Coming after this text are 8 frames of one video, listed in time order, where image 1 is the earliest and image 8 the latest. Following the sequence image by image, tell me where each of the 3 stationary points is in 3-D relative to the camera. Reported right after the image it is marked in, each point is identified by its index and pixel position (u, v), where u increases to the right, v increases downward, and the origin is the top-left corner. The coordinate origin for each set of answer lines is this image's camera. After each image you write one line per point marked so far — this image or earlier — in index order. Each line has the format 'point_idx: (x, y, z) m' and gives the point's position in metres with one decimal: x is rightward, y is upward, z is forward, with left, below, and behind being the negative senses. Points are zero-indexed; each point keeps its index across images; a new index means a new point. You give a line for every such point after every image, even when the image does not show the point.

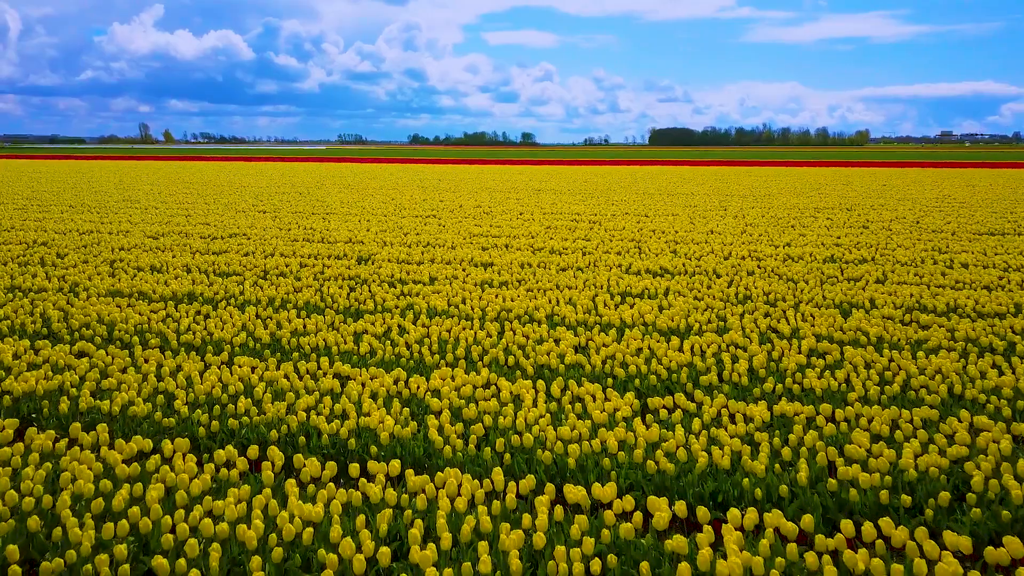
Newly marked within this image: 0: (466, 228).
0: (-0.7, +0.9, +10.2) m
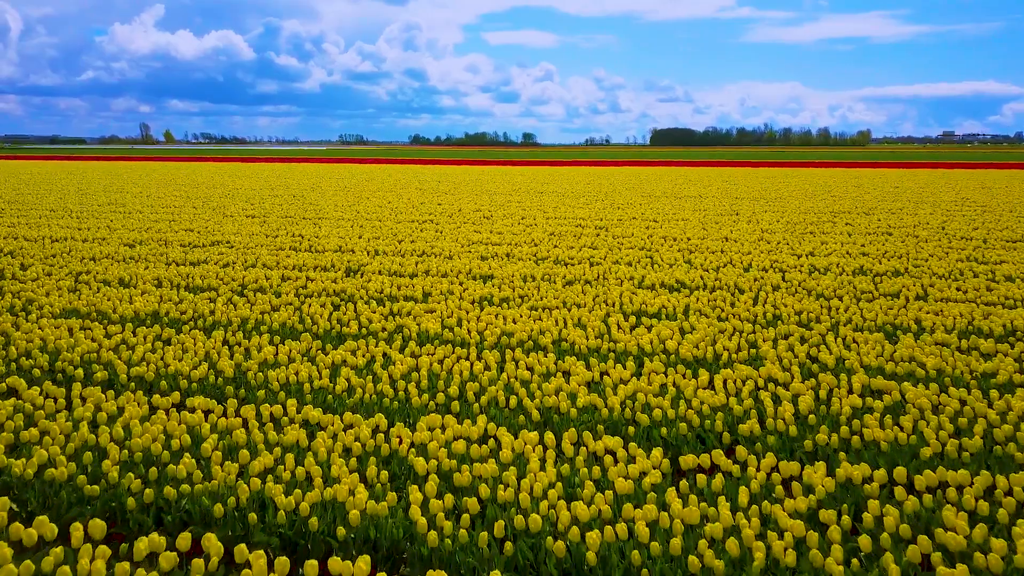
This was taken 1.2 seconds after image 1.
0: (-0.7, +0.8, +9.6) m
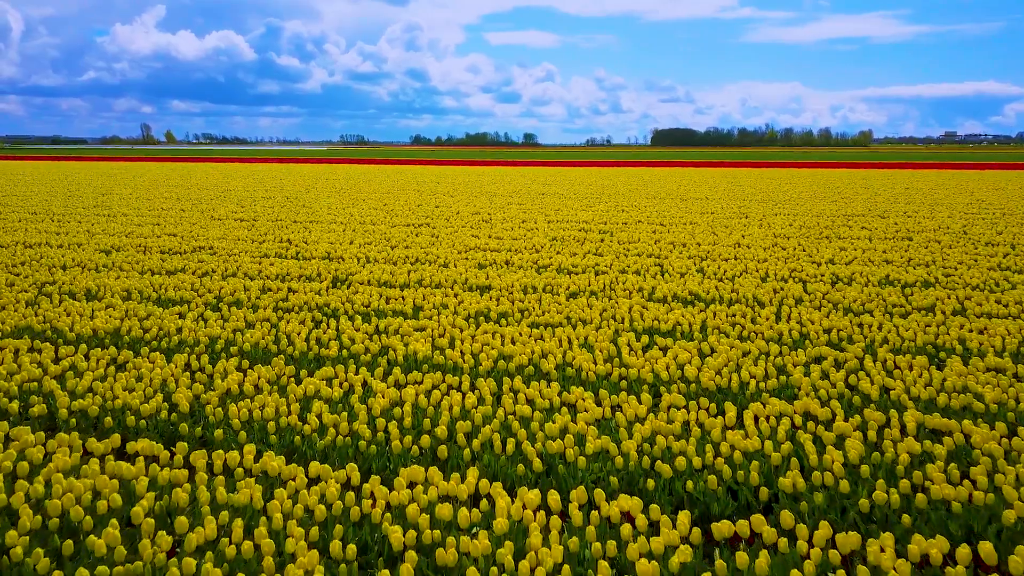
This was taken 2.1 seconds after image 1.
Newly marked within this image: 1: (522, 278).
0: (-0.7, +0.7, +9.1) m
1: (+0.1, +0.1, +6.5) m
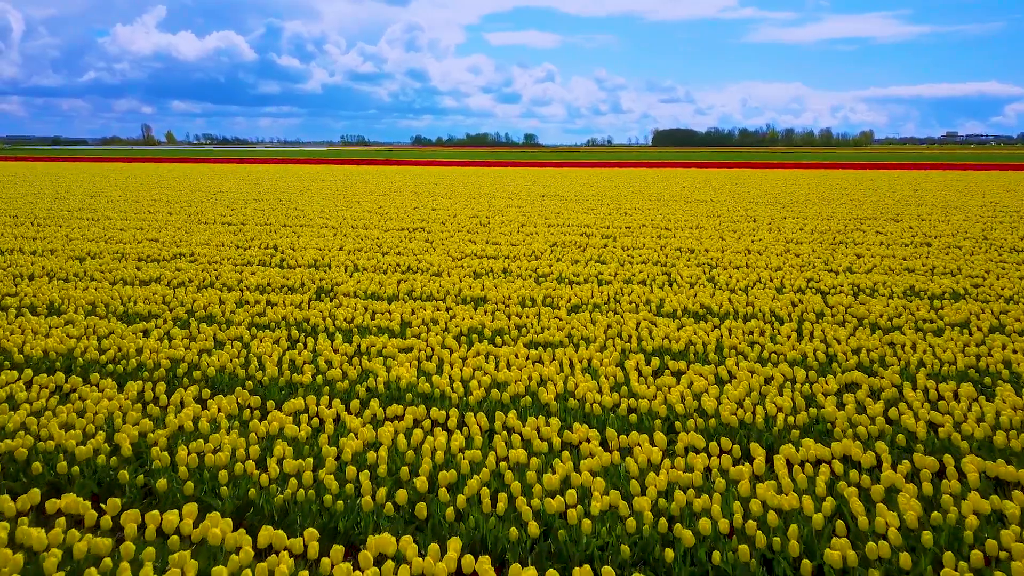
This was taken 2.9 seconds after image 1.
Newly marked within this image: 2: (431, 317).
0: (-0.7, +0.5, +8.6) m
1: (+0.1, 0.0, +6.1) m
2: (-0.6, -0.2, +5.1) m
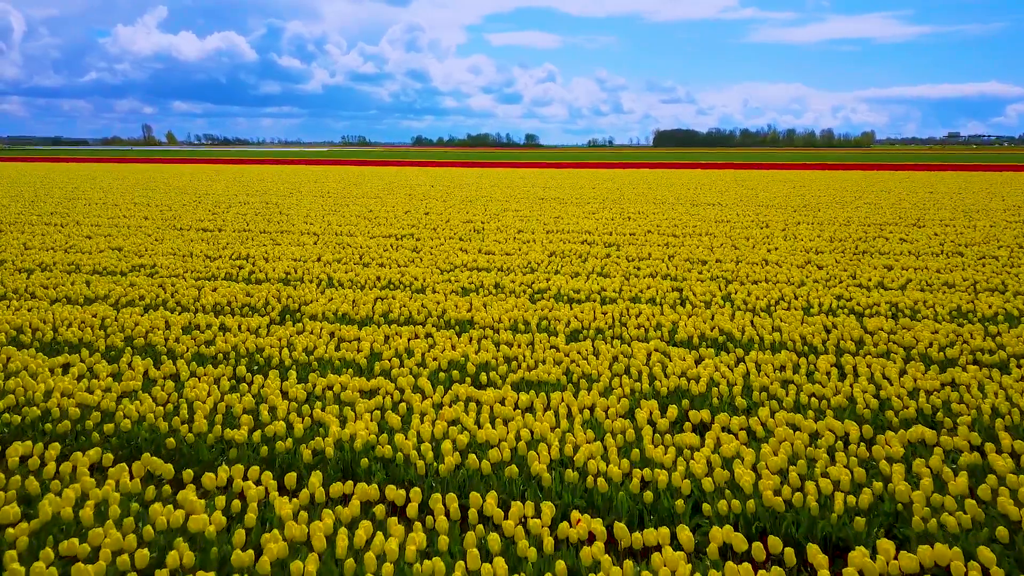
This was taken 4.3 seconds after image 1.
0: (-0.8, +0.4, +7.9) m
1: (0.0, -0.2, +5.4) m
2: (-0.7, -0.4, +4.4) m
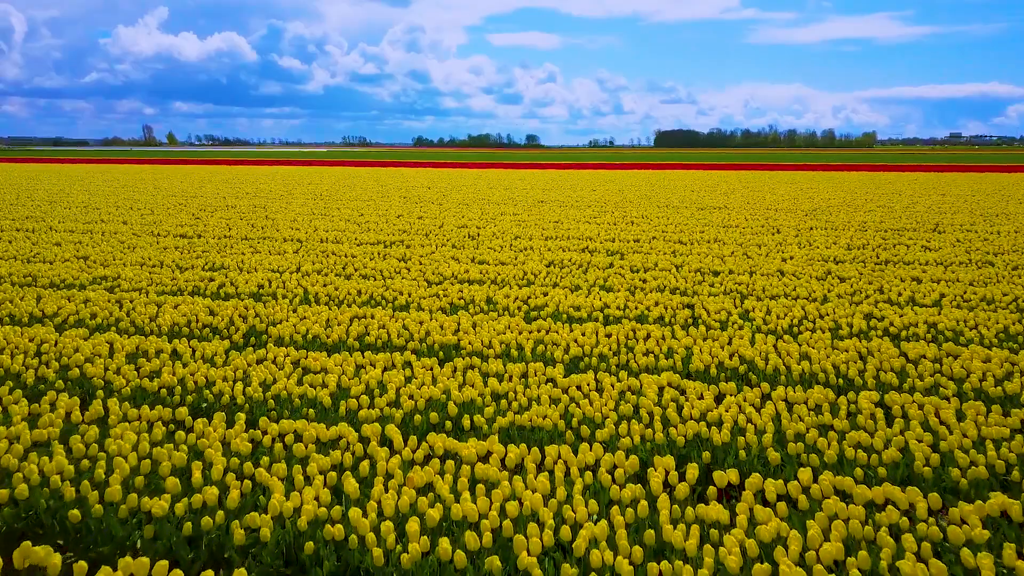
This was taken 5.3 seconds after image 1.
0: (-0.8, +0.2, +7.3) m
1: (-0.1, -0.3, +4.8) m
2: (-0.8, -0.5, +3.8) m
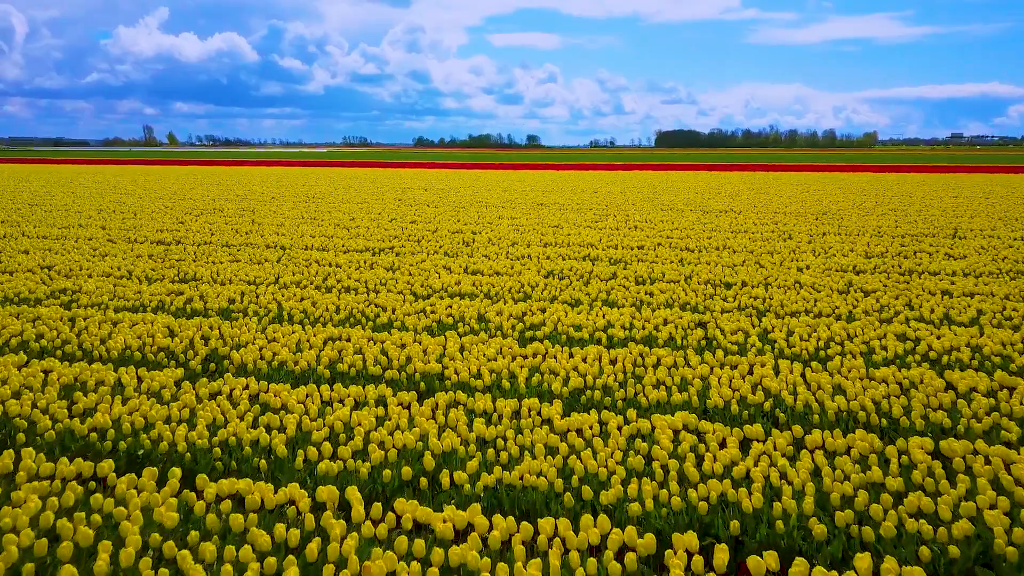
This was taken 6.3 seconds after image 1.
0: (-0.9, +0.1, +6.8) m
1: (-0.1, -0.4, +4.2) m
2: (-0.8, -0.6, +3.2) m
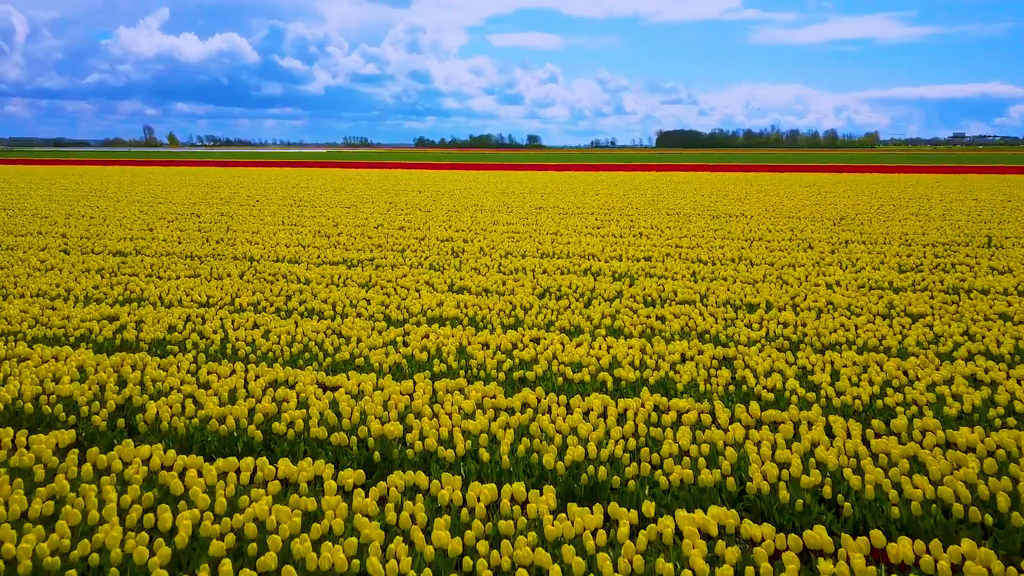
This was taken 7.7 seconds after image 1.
0: (-1.0, -0.1, +5.9) m
1: (-0.2, -0.6, +3.4) m
2: (-0.9, -0.8, +2.4) m
